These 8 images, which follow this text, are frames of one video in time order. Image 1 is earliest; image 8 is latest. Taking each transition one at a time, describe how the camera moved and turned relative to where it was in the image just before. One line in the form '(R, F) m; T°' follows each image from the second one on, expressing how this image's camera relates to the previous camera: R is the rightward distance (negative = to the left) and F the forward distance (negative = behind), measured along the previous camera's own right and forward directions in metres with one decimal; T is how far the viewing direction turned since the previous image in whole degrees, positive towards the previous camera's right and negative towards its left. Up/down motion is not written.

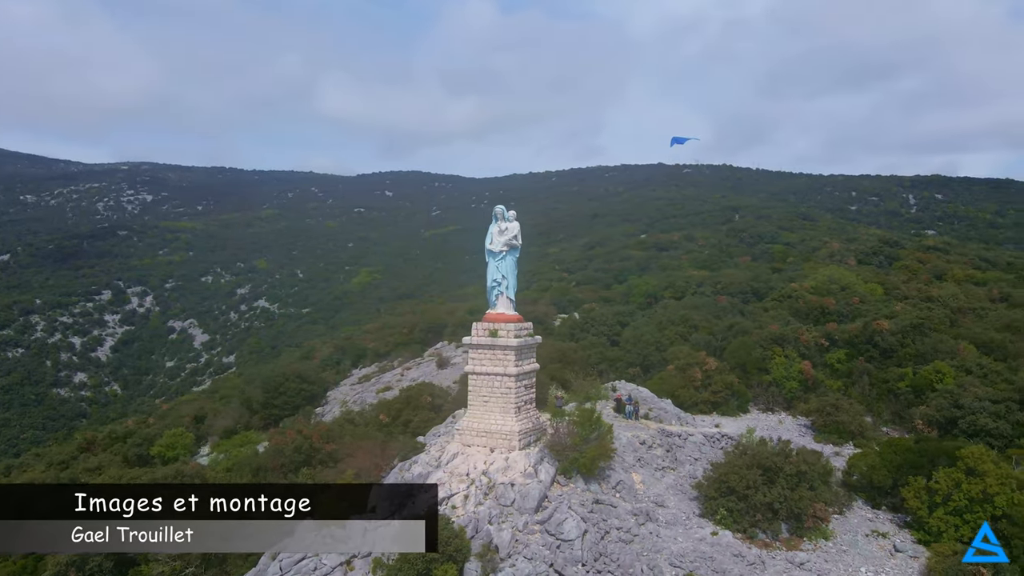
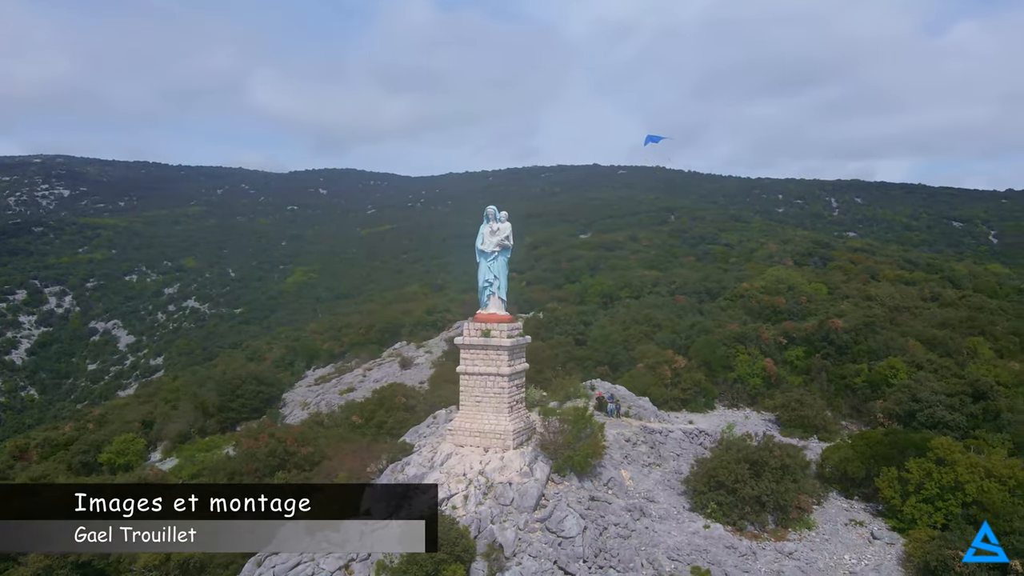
(-1.1, 0.0) m; +5°
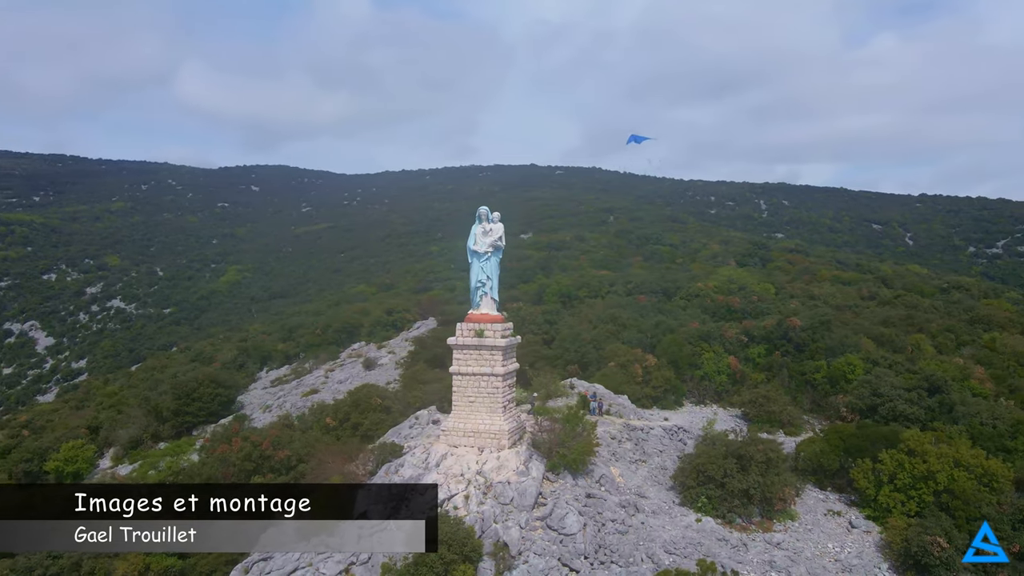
(-1.1, 0.0) m; +5°
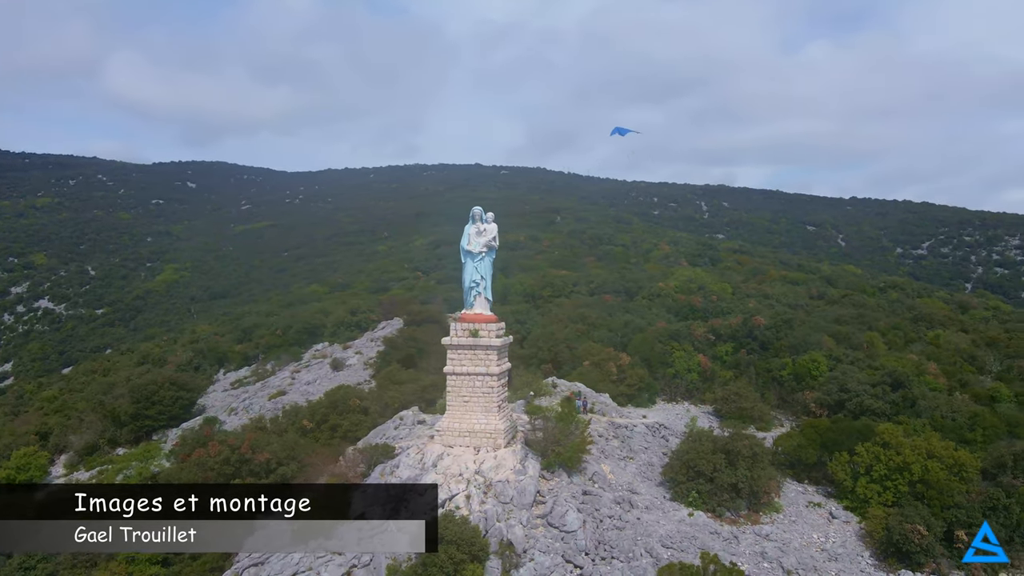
(-1.0, 0.0) m; +4°
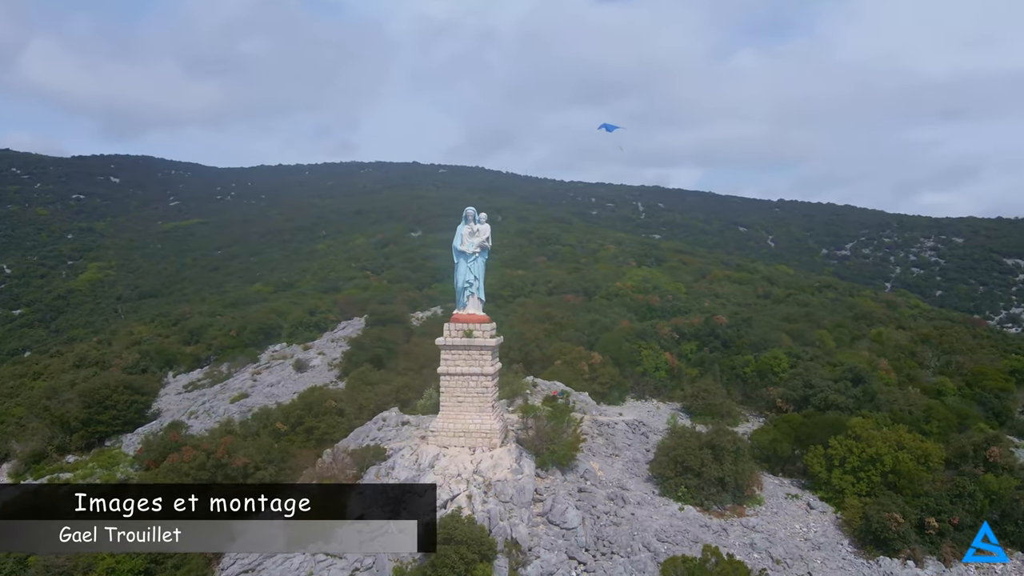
(-1.1, 0.0) m; +5°
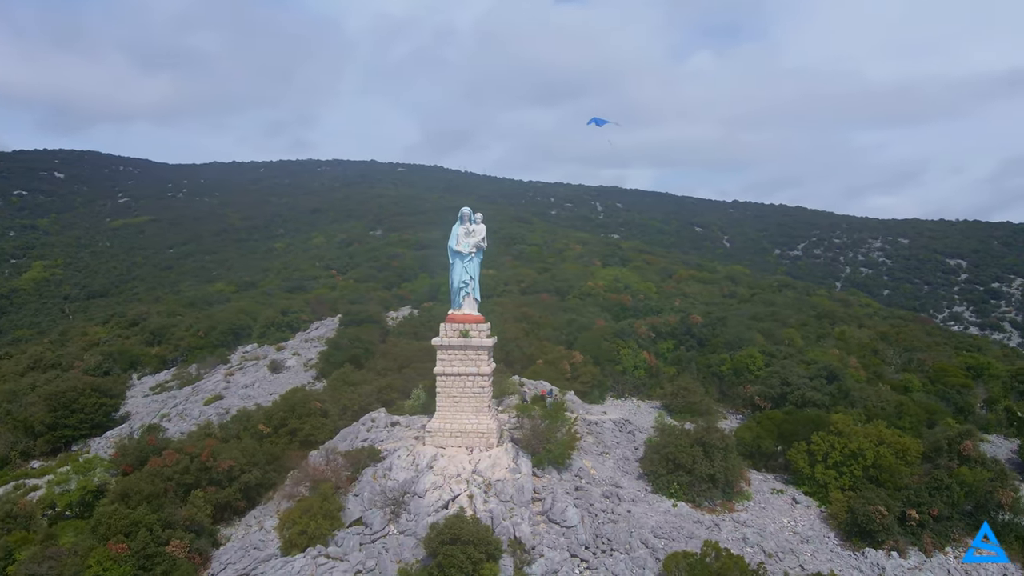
(-0.7, 0.0) m; +3°
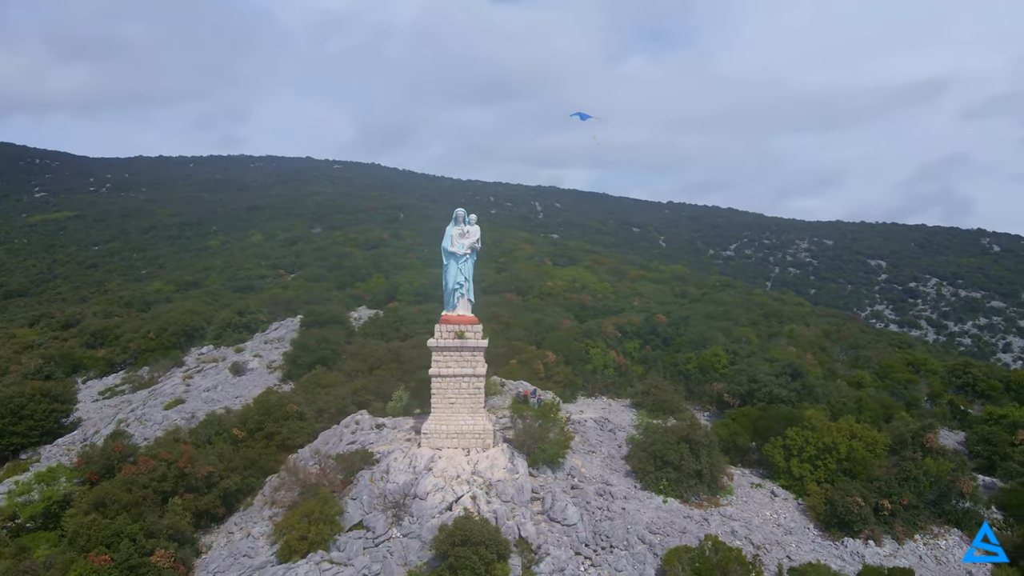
(-1.1, 0.0) m; +5°
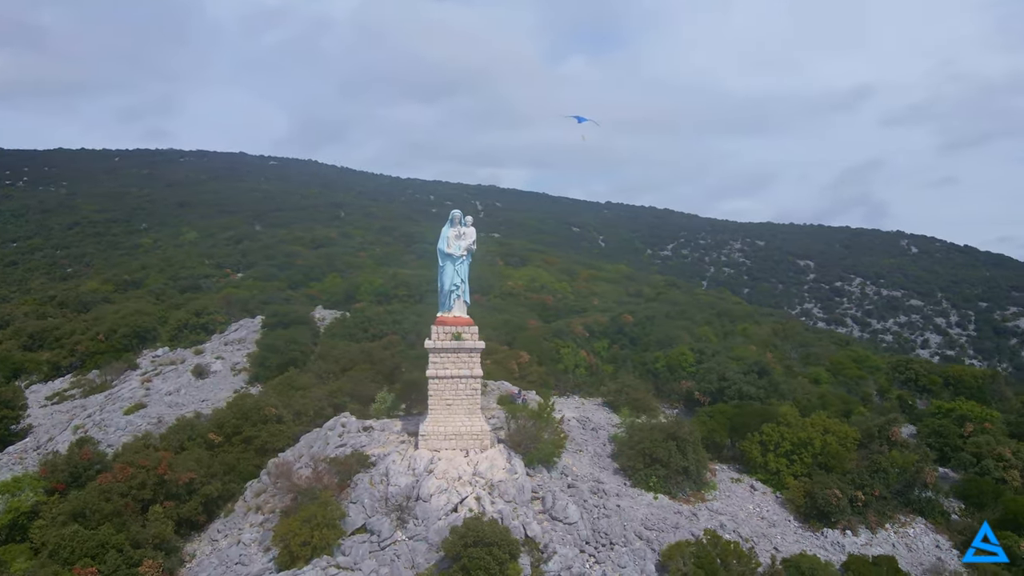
(-1.1, -0.1) m; +5°
